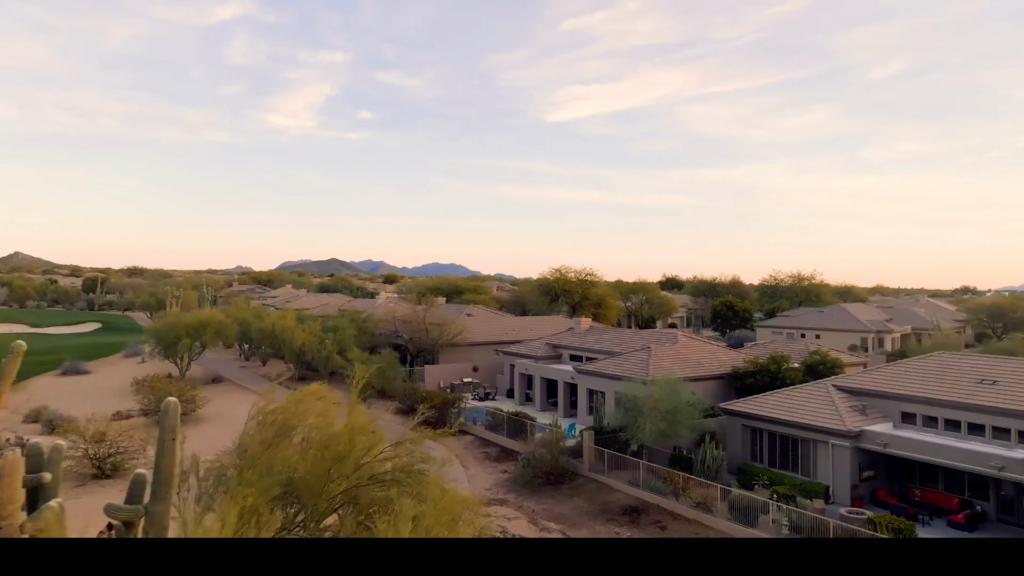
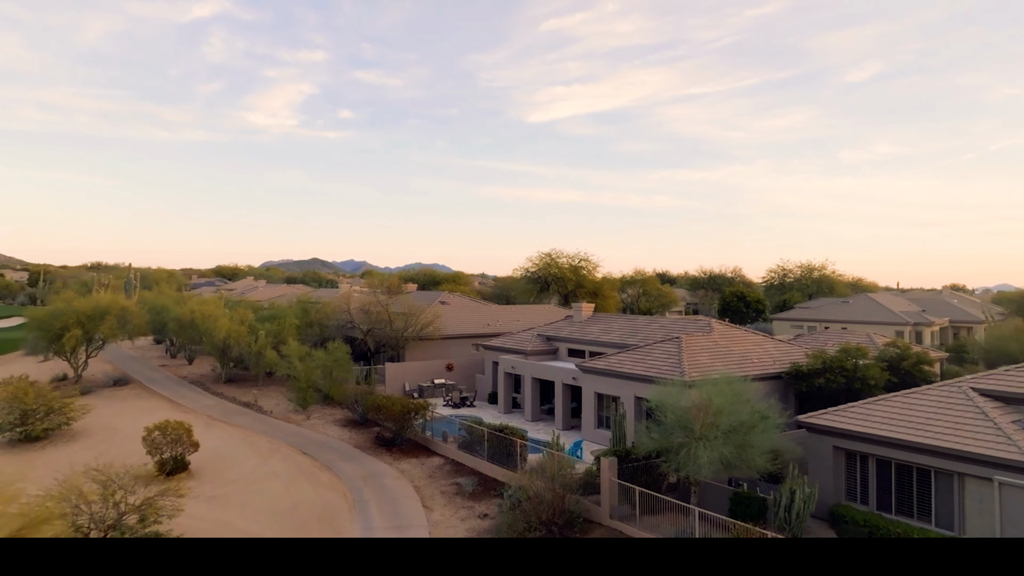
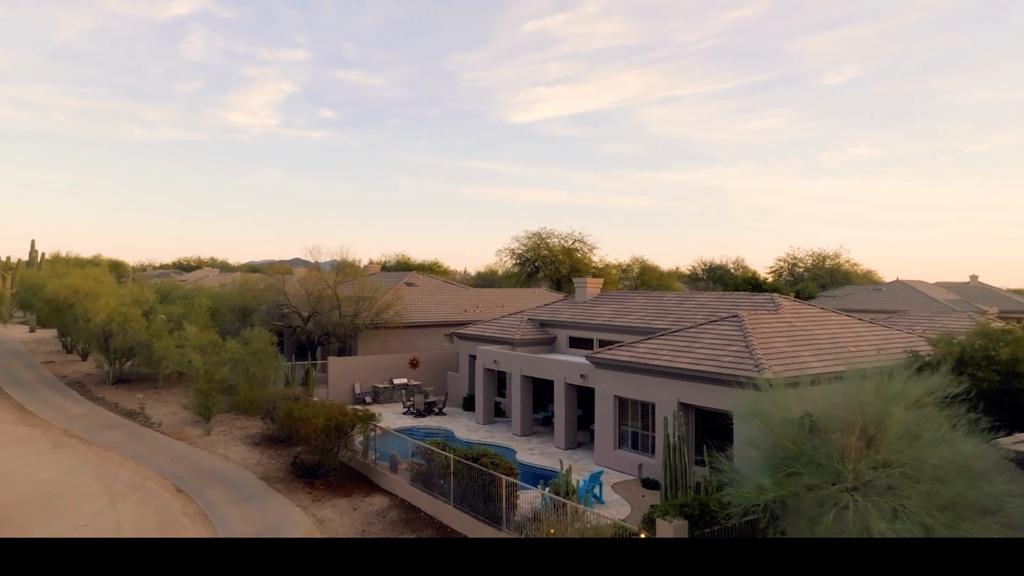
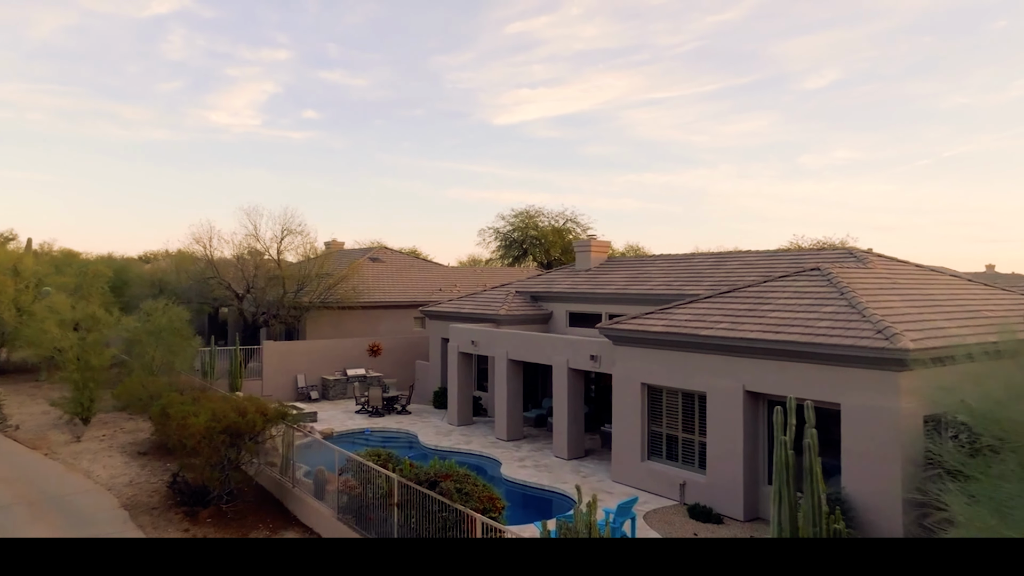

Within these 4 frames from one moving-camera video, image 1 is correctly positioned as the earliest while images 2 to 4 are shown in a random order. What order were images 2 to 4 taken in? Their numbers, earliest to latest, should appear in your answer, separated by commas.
2, 3, 4
